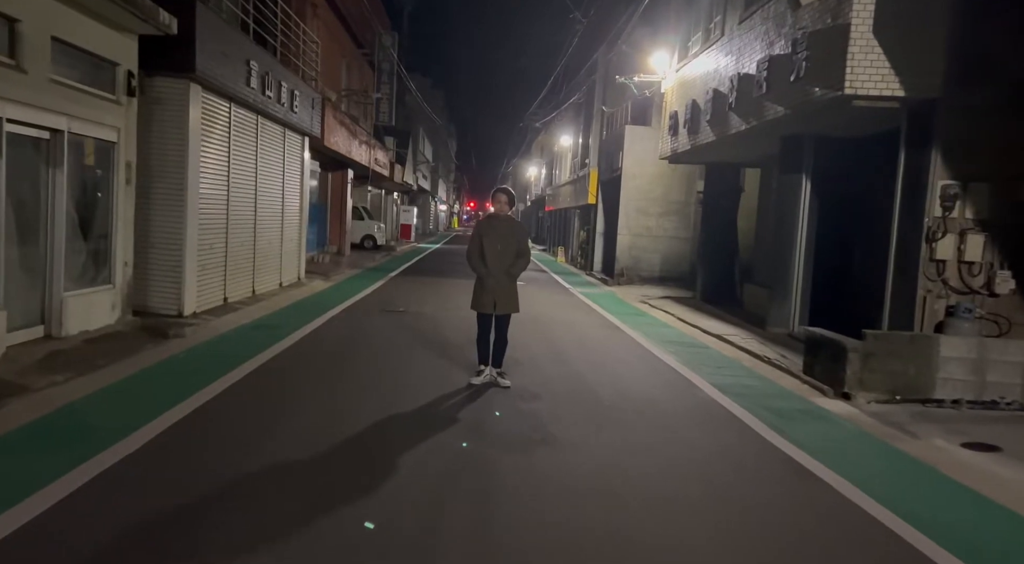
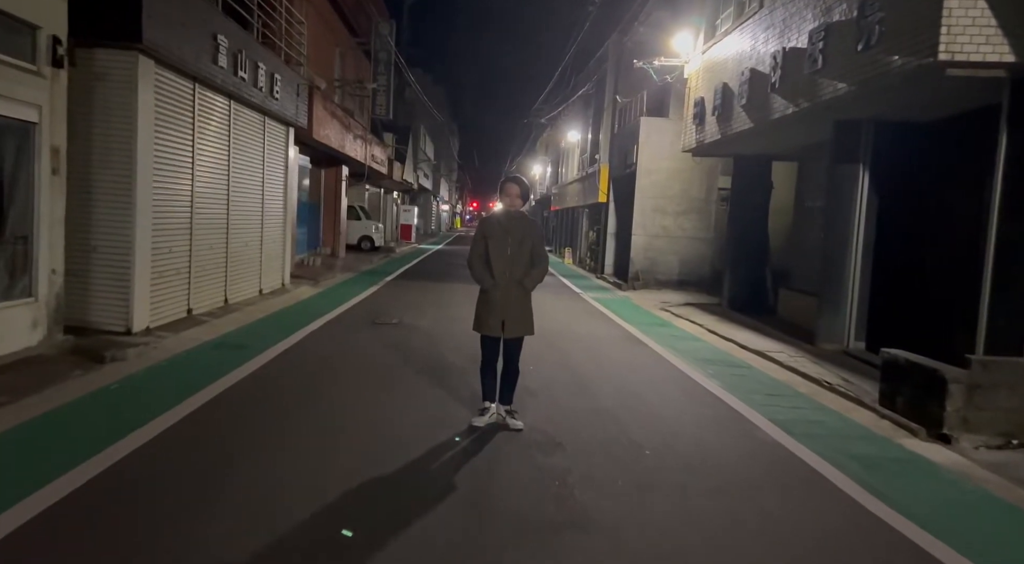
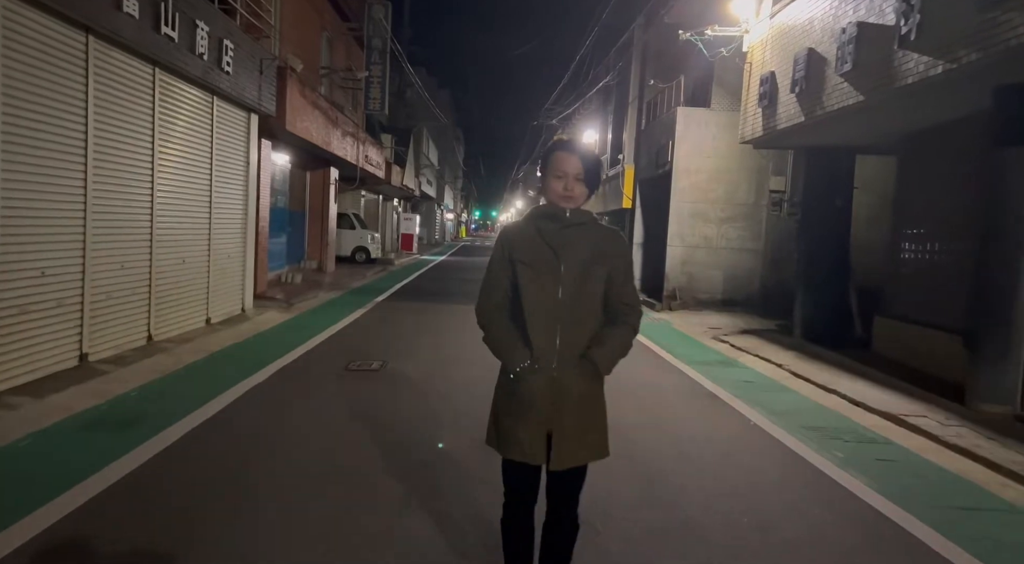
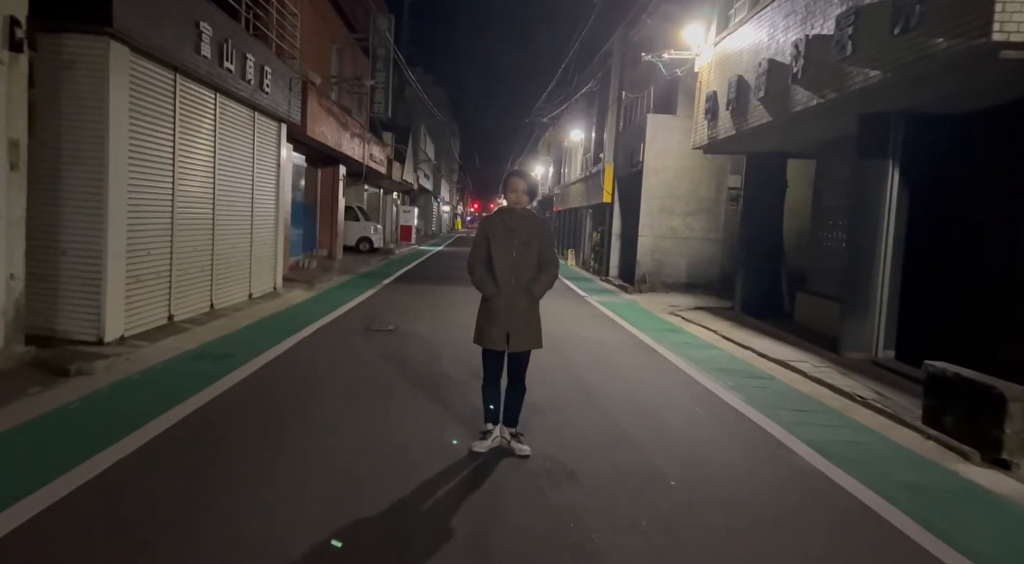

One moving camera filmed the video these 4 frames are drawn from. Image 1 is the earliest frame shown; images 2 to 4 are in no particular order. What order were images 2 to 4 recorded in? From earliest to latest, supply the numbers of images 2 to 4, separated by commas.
2, 4, 3
